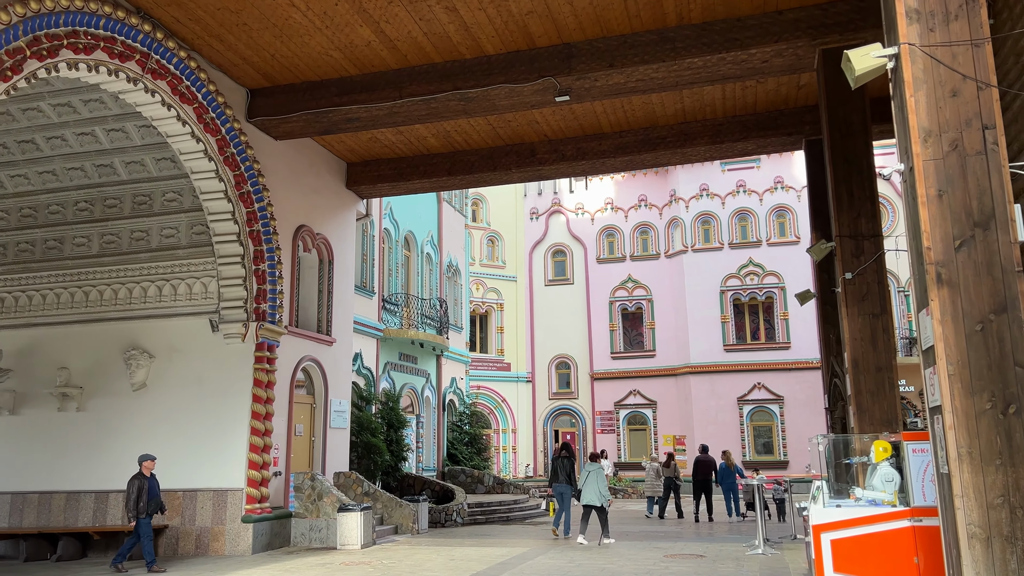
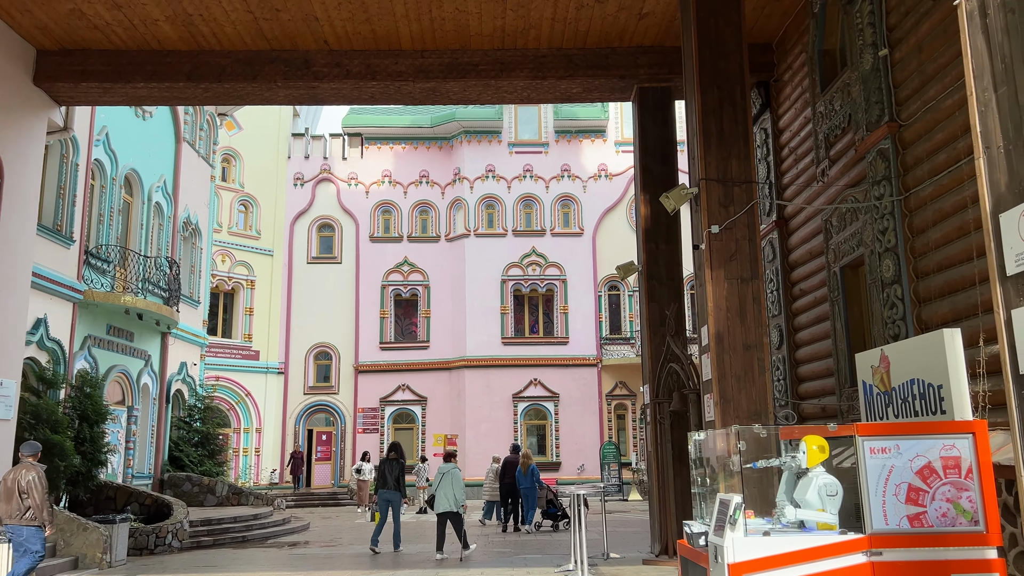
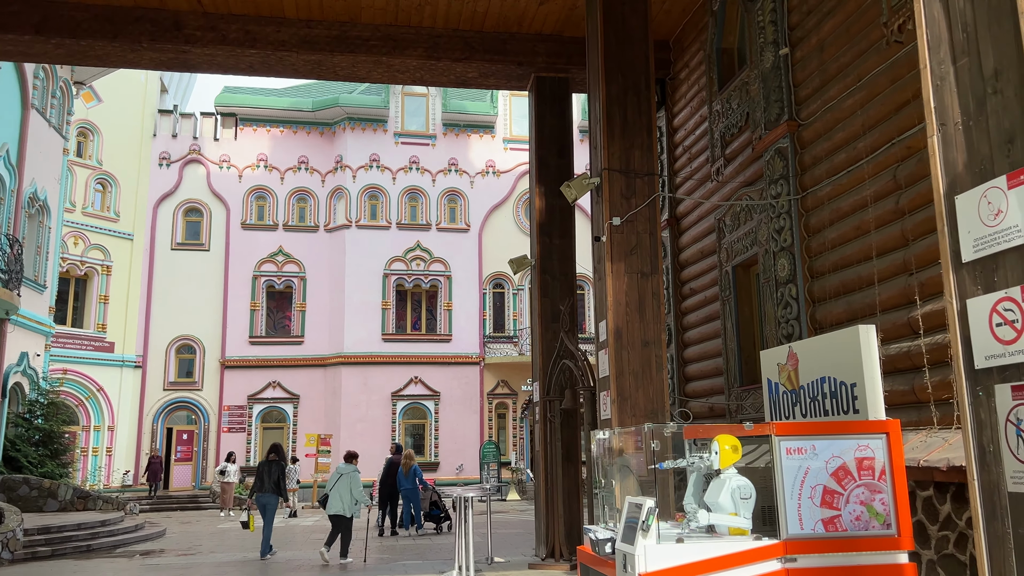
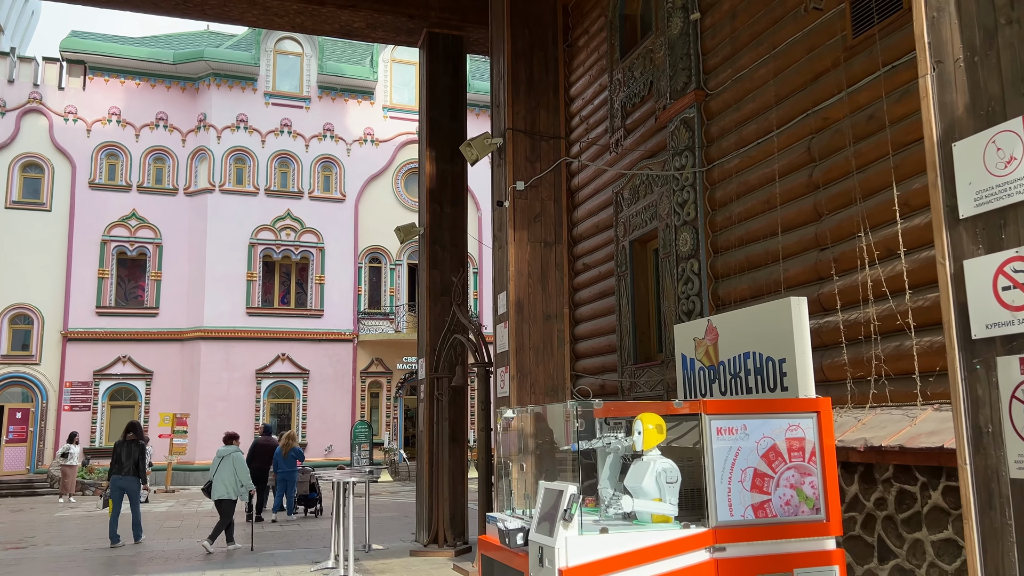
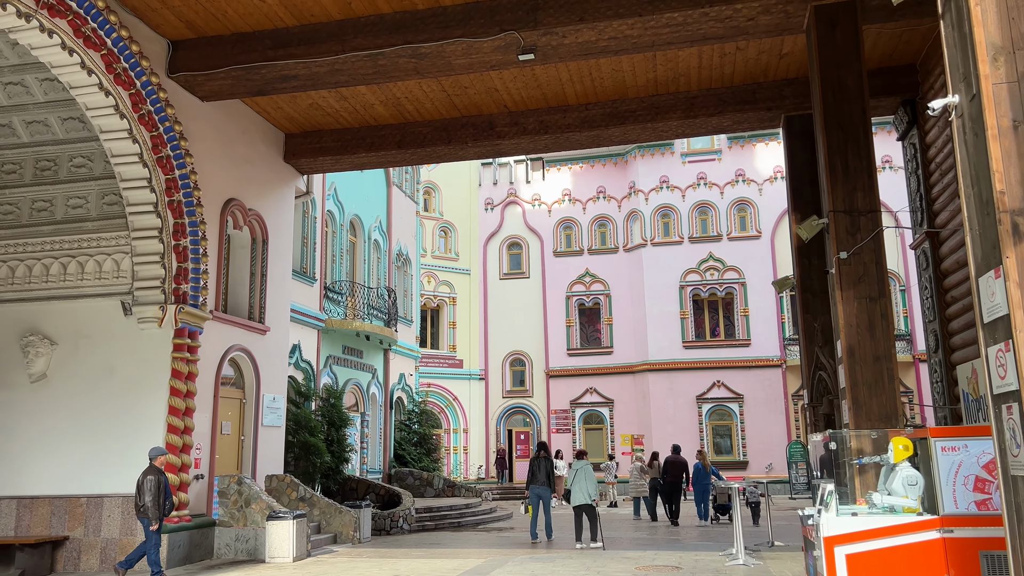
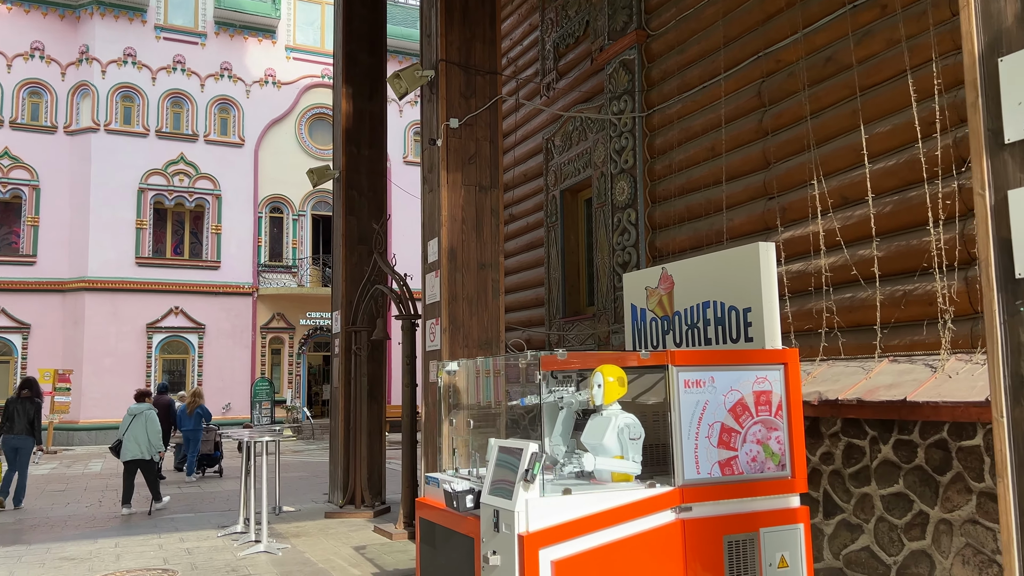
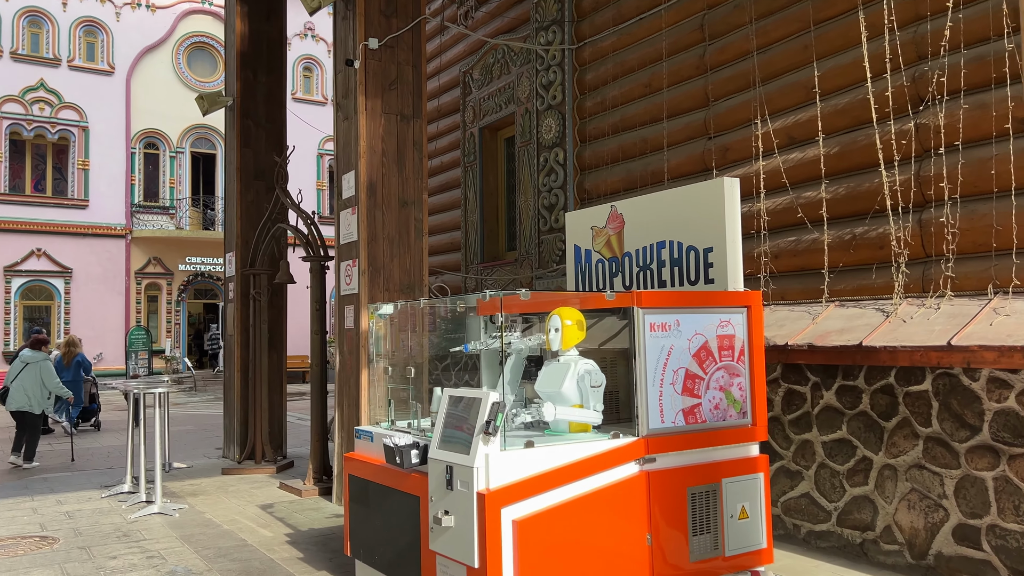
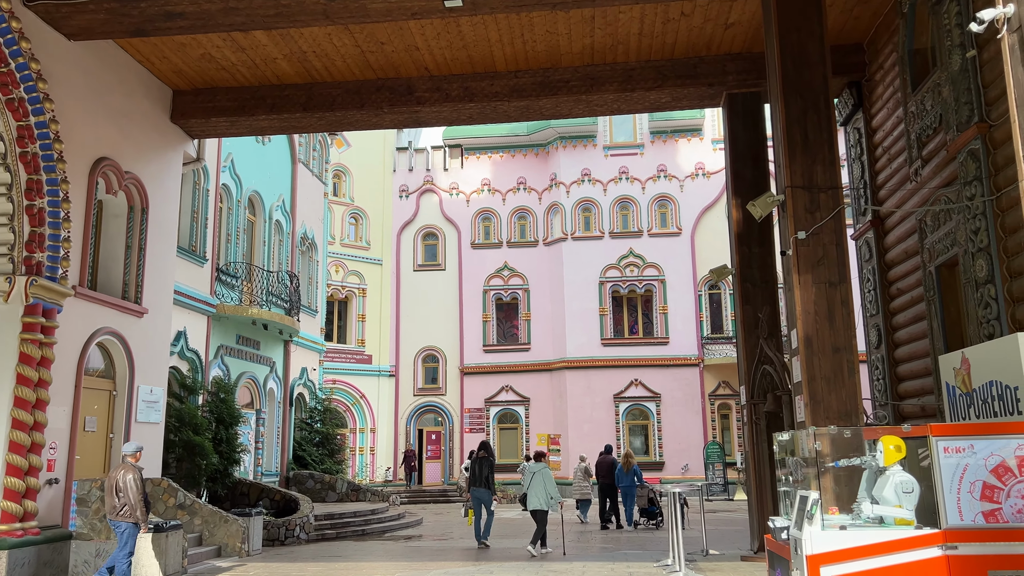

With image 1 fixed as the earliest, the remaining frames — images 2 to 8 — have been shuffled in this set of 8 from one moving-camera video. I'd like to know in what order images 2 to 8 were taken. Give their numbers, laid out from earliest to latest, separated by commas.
5, 8, 2, 3, 4, 6, 7
